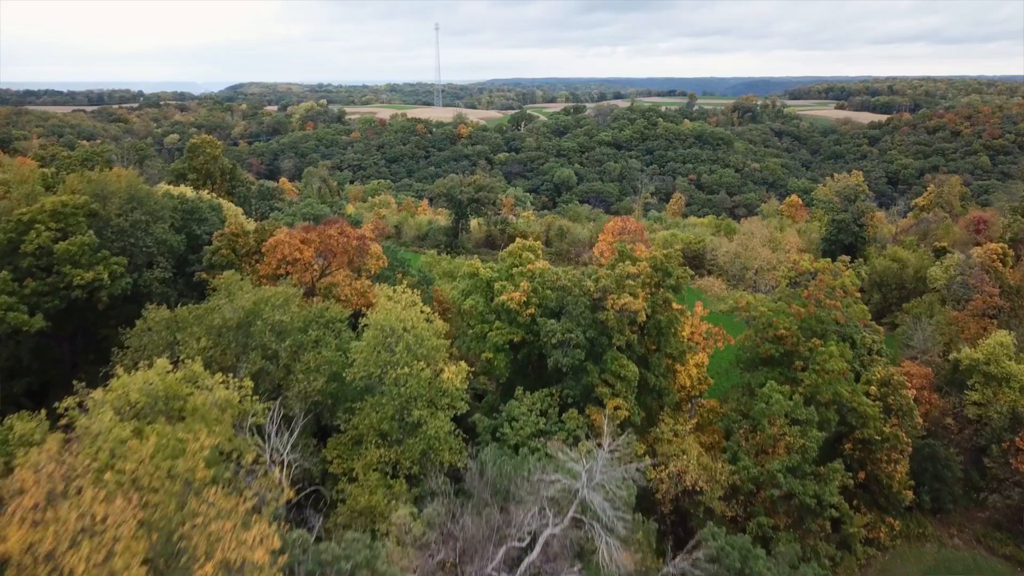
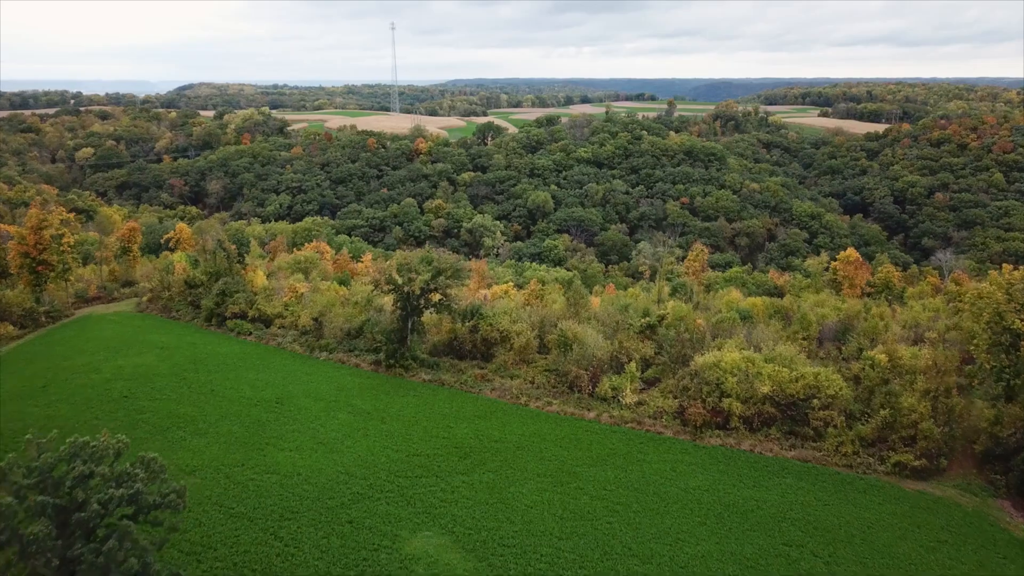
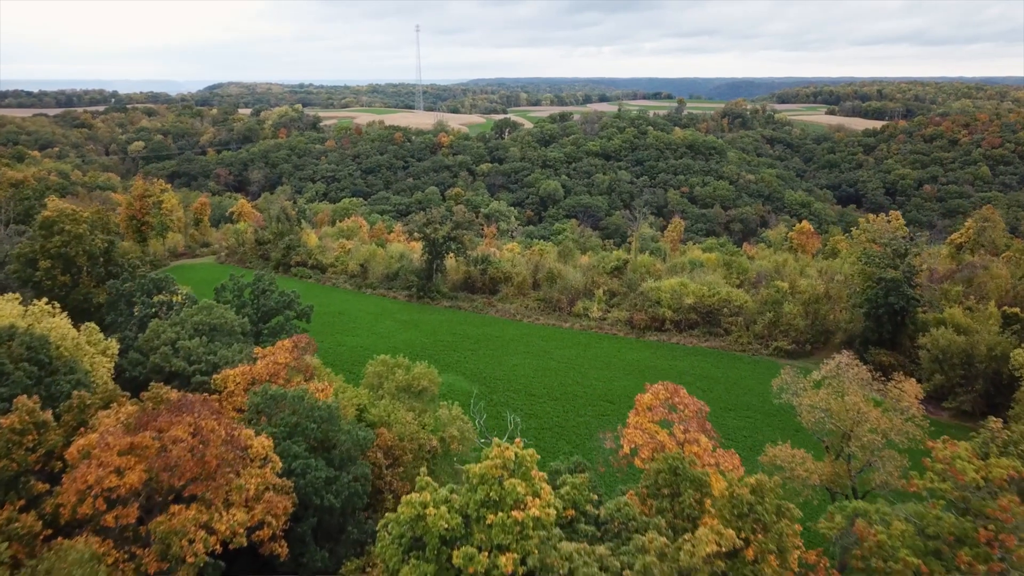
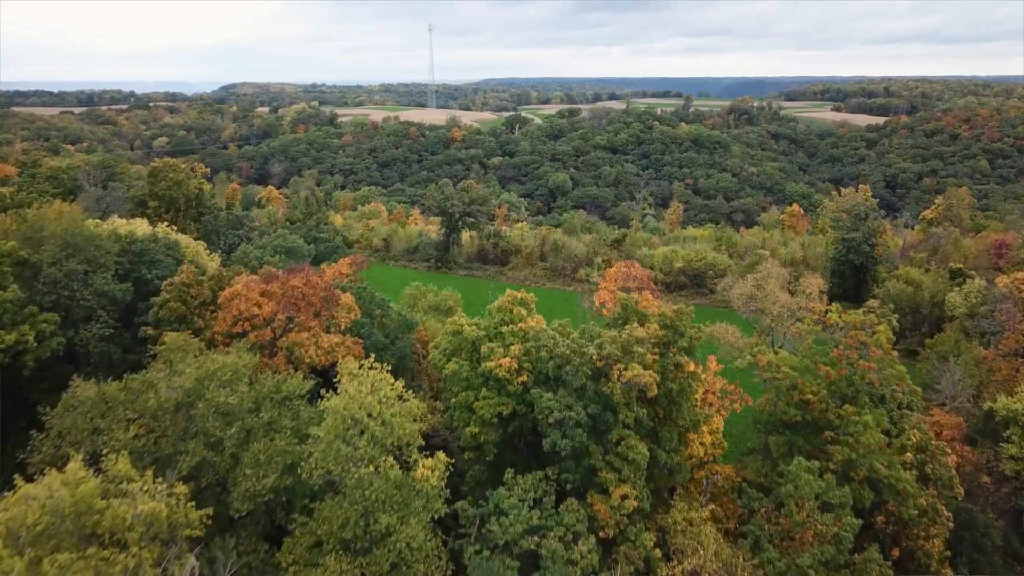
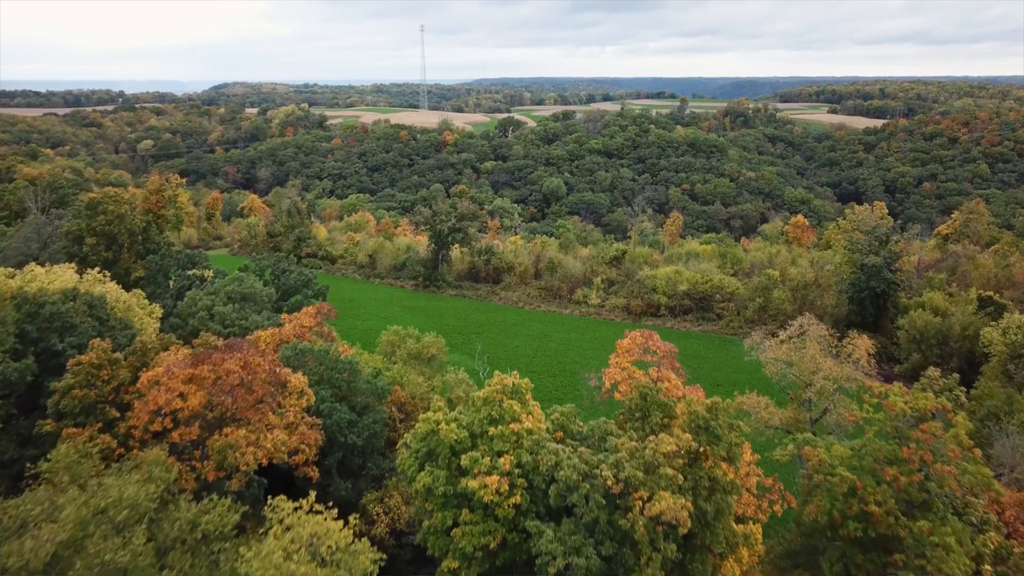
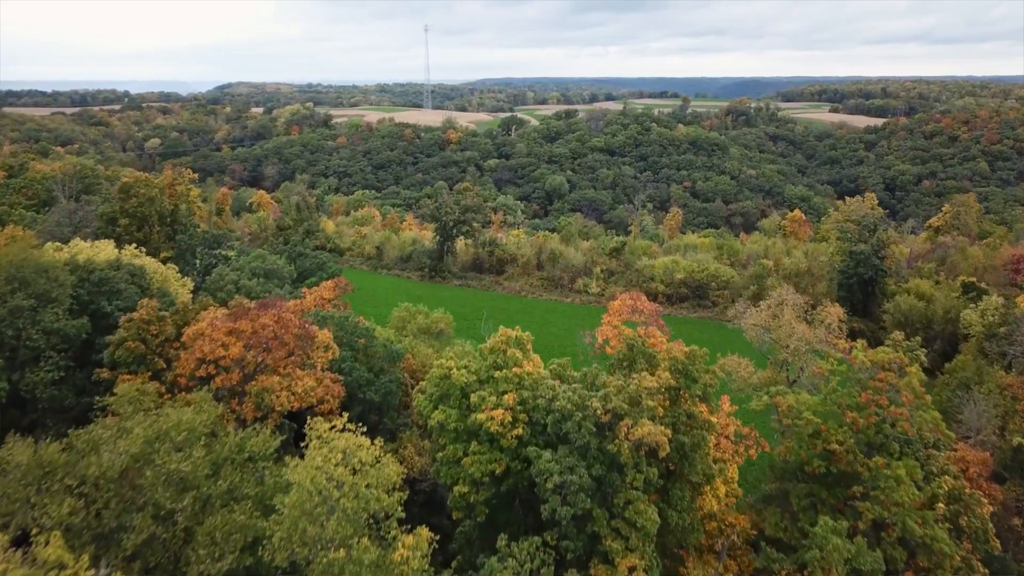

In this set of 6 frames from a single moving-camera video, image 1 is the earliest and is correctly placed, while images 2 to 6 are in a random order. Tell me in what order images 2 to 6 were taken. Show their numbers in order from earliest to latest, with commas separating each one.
4, 6, 5, 3, 2
